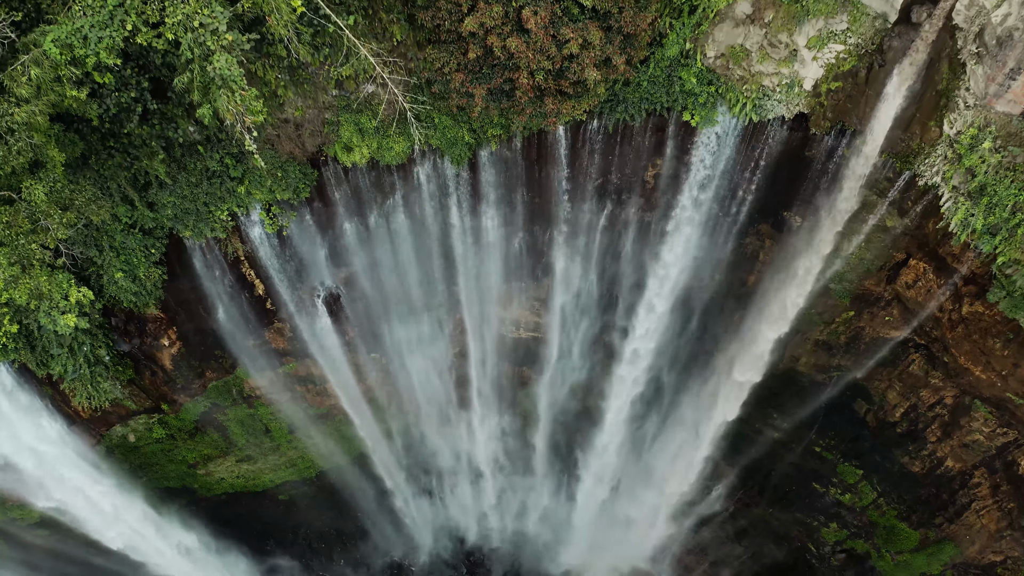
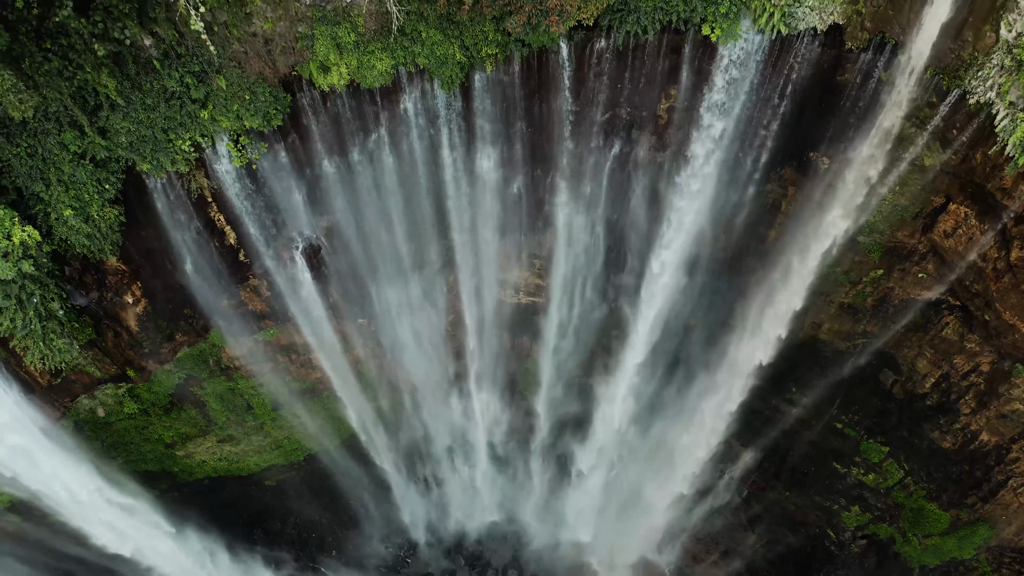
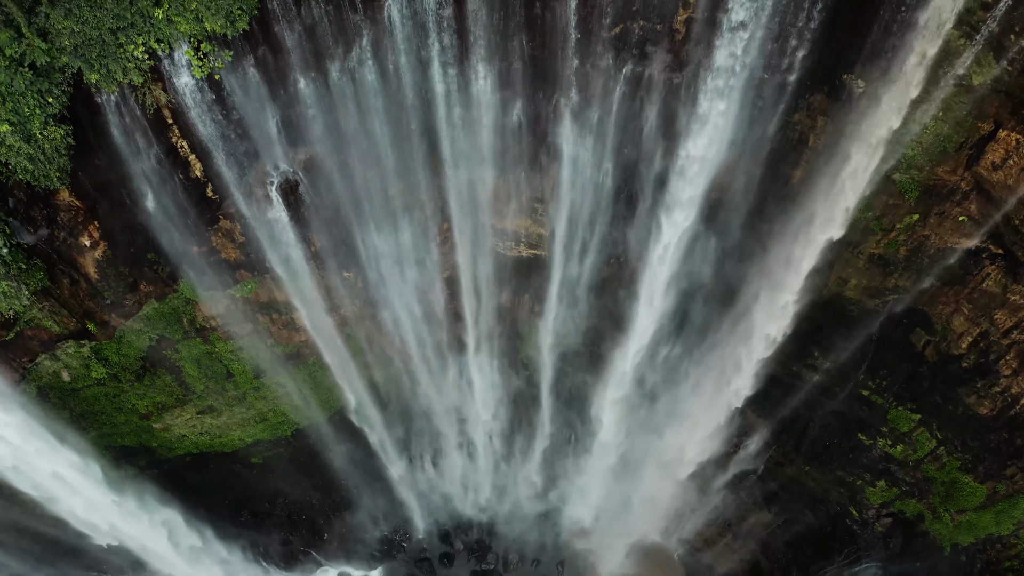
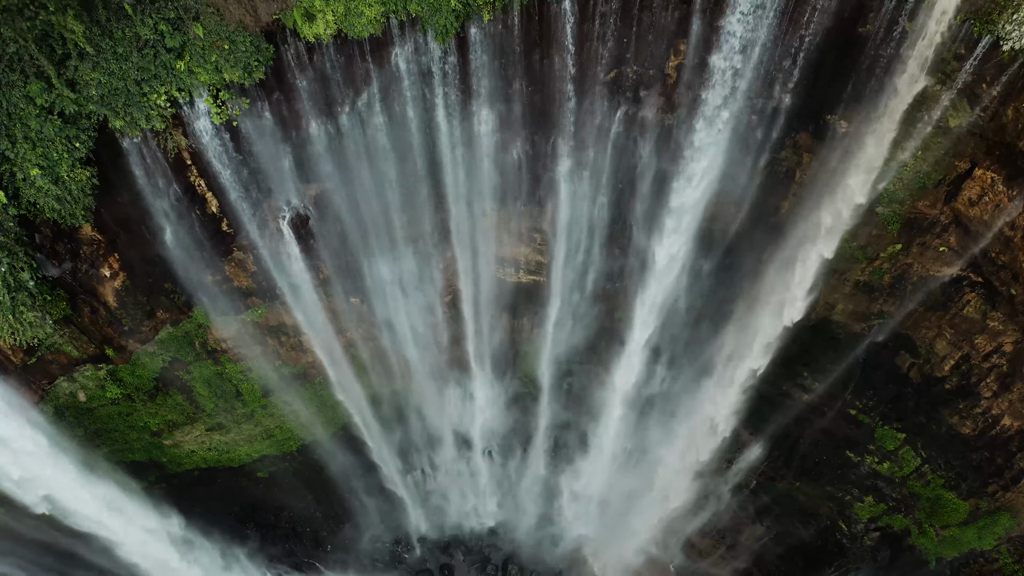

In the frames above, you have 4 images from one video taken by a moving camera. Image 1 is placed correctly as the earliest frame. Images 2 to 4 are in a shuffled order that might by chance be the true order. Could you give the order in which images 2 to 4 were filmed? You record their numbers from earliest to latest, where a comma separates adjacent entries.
2, 4, 3
